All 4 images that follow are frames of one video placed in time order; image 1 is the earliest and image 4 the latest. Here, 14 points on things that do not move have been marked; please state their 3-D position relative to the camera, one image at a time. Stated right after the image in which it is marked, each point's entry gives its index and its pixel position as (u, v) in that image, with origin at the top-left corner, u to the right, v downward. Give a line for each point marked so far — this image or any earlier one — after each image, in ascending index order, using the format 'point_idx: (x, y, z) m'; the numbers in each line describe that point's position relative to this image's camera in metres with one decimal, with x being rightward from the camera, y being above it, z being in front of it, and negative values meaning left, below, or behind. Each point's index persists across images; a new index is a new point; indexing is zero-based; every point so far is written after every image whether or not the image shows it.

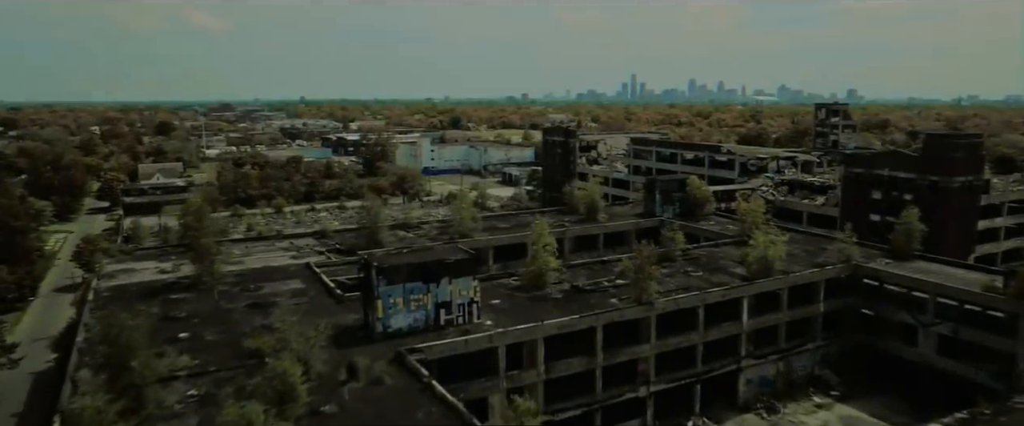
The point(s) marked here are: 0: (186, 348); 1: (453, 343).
0: (-7.8, -3.2, +16.7) m
1: (-1.4, -3.2, +17.0) m
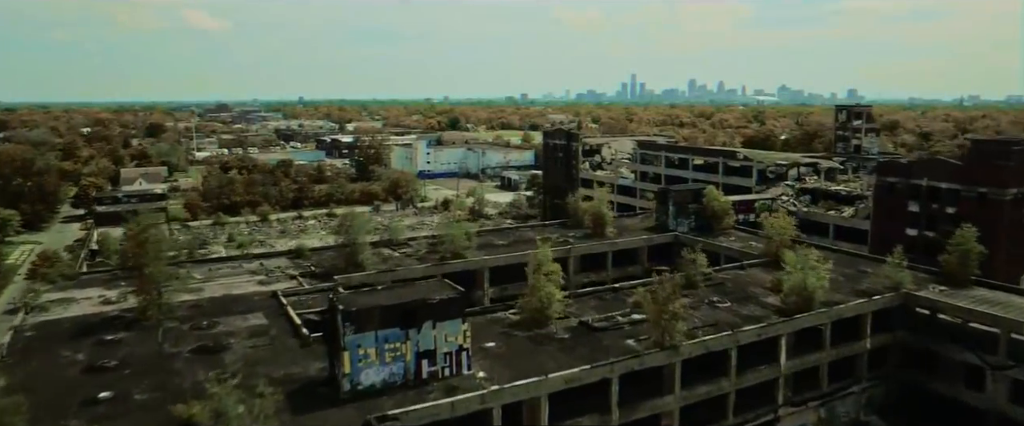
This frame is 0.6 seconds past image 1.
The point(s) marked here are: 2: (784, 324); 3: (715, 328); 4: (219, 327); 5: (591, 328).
0: (-7.8, -3.9, +13.4) m
1: (-1.5, -3.8, +13.7) m
2: (+7.3, -2.9, +18.8) m
3: (+5.4, -3.0, +18.7) m
4: (-7.9, -3.1, +18.9) m
5: (+2.1, -3.0, +18.7) m
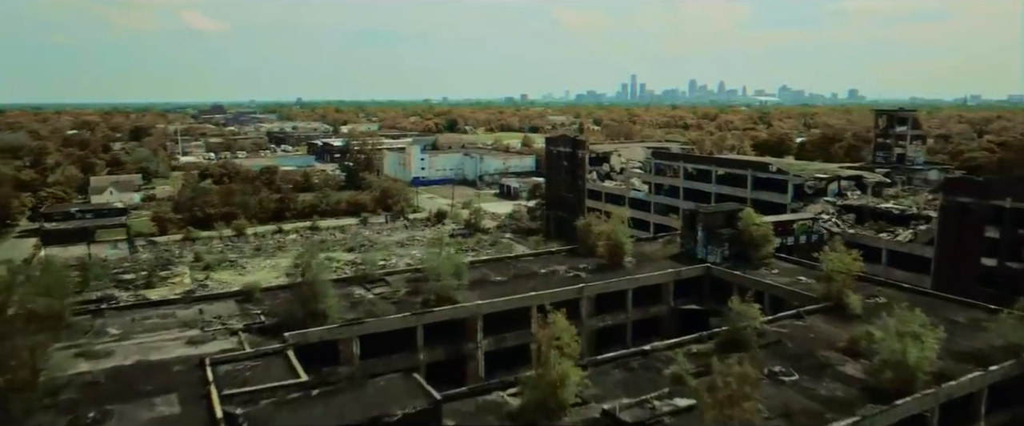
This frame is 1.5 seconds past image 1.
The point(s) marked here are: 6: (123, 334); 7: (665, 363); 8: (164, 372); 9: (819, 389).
0: (-7.8, -4.9, +8.4) m
1: (-1.5, -4.8, +8.7) m
2: (+7.3, -3.9, +13.7) m
3: (+5.4, -4.0, +13.6) m
4: (-7.9, -4.1, +13.9) m
5: (+2.1, -4.0, +13.6) m
6: (-10.2, -3.2, +18.5) m
7: (+3.6, -3.5, +16.4) m
8: (-7.9, -3.7, +16.0) m
9: (+6.6, -3.8, +15.2) m
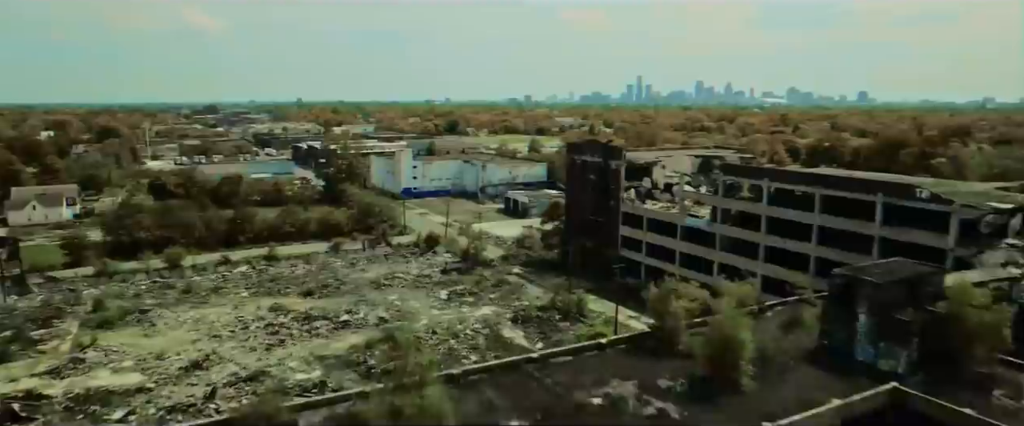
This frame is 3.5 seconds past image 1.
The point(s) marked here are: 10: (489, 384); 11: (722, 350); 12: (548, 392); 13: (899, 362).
0: (-7.4, -6.3, -3.5) m
1: (-1.1, -6.3, -3.2) m
2: (+7.7, -5.5, +1.8) m
3: (+5.8, -5.6, +1.8) m
4: (-7.5, -5.6, +2.1) m
5: (+2.5, -5.5, +1.8) m
6: (-9.7, -4.7, +6.7) m
7: (+4.0, -5.0, +4.6) m
8: (-7.4, -5.1, +4.2) m
9: (+7.1, -5.3, +3.3) m
10: (-0.5, -3.5, +14.5) m
11: (+4.4, -2.8, +14.6) m
12: (+0.7, -3.5, +14.0) m
13: (+8.2, -3.2, +14.9) m
